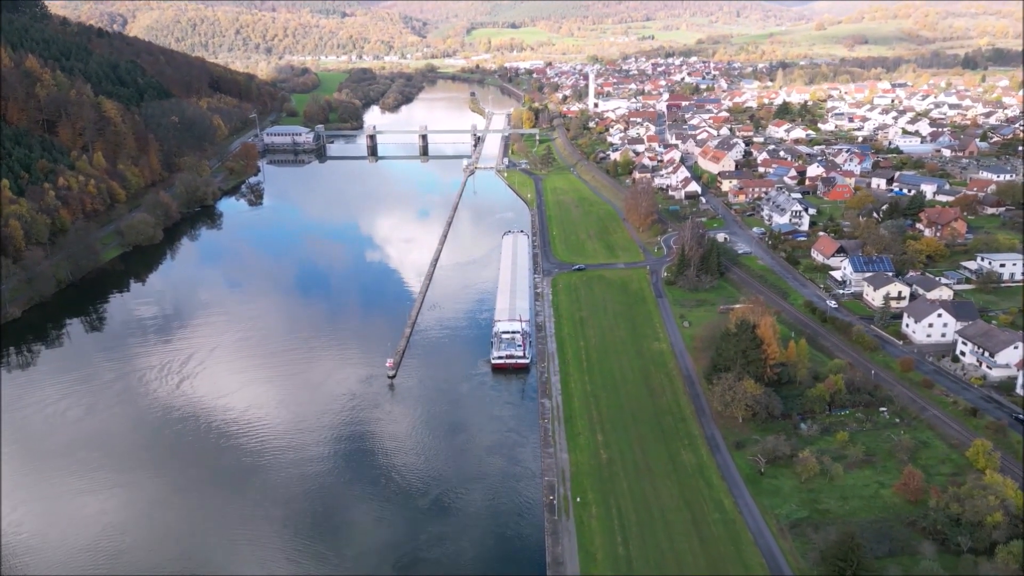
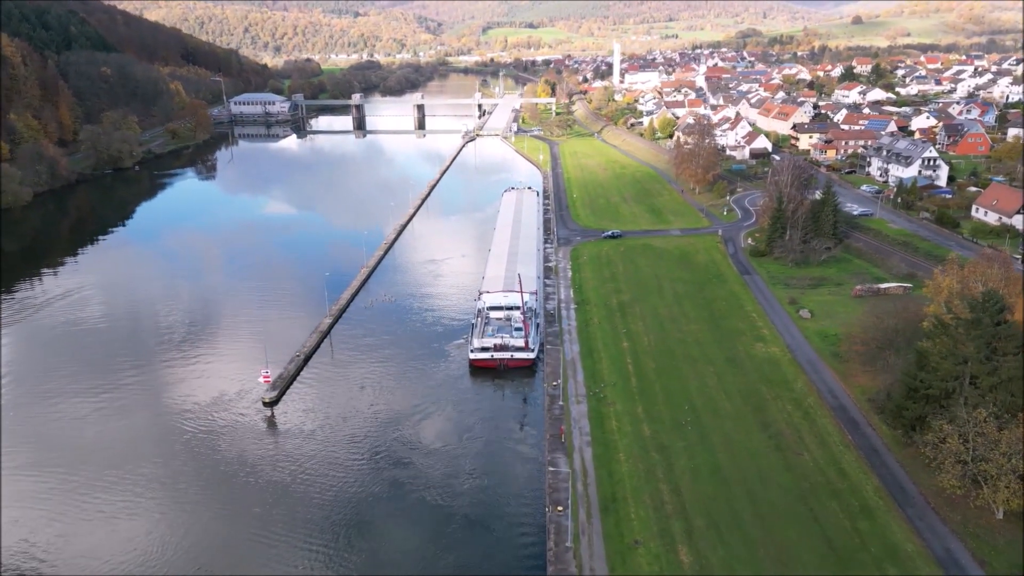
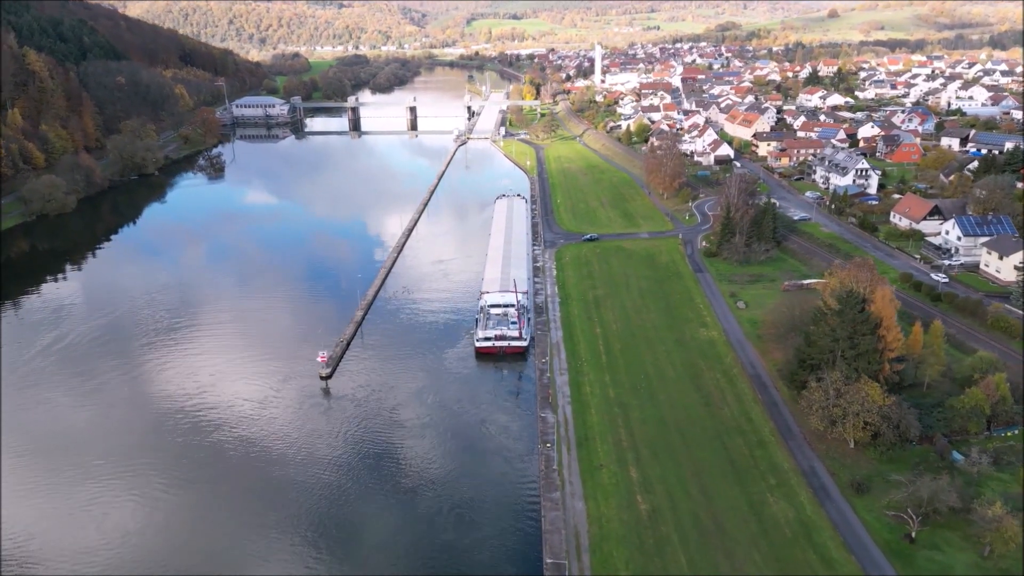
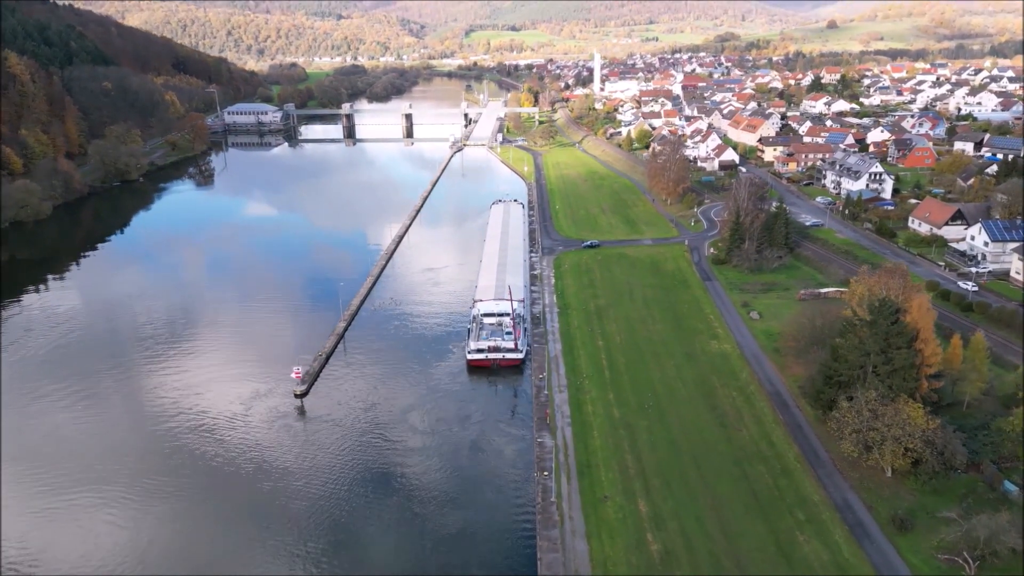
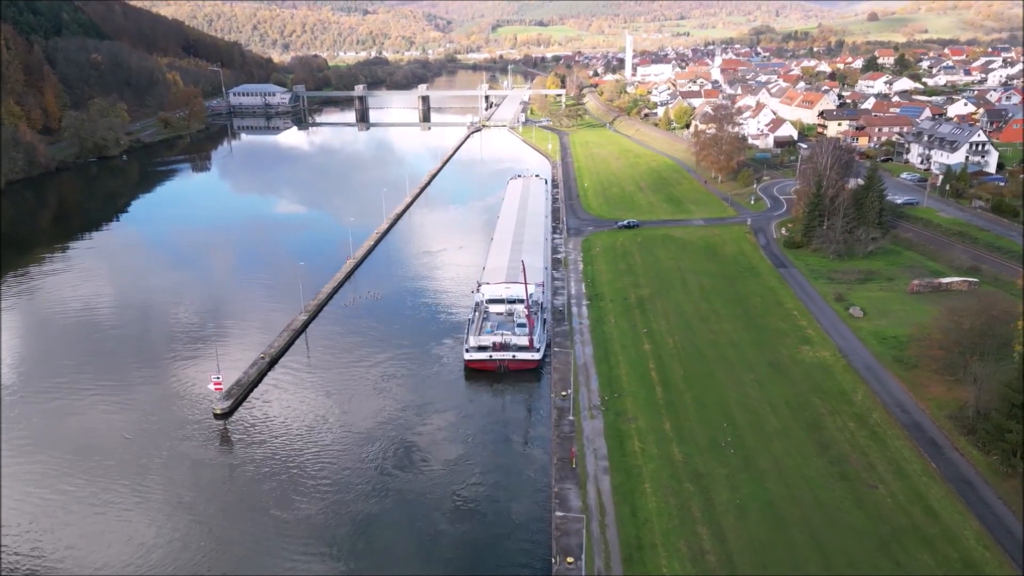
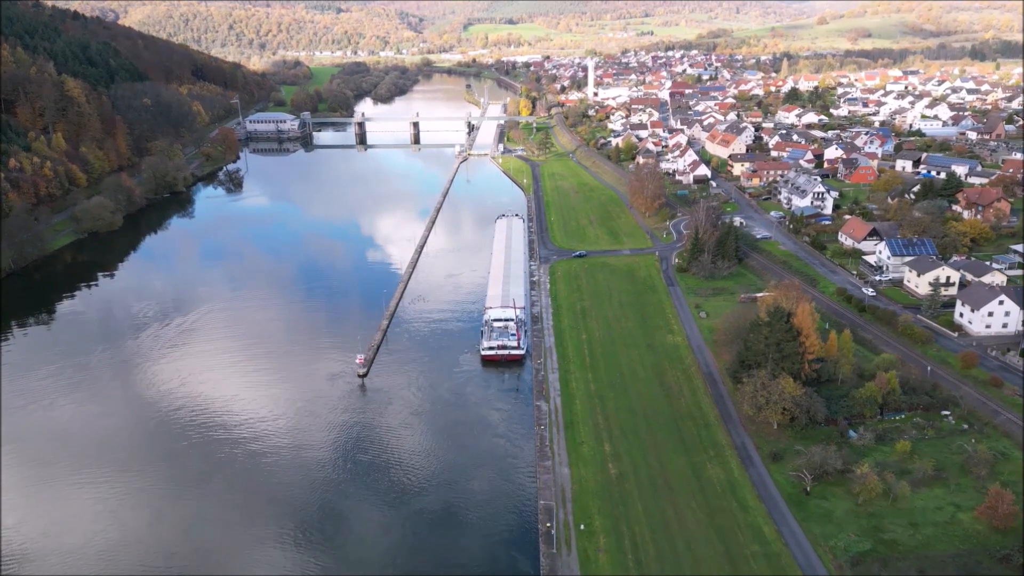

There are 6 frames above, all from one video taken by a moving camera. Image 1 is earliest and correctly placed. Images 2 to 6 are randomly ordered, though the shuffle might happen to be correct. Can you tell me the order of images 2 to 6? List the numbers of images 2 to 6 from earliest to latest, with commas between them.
6, 3, 4, 2, 5
